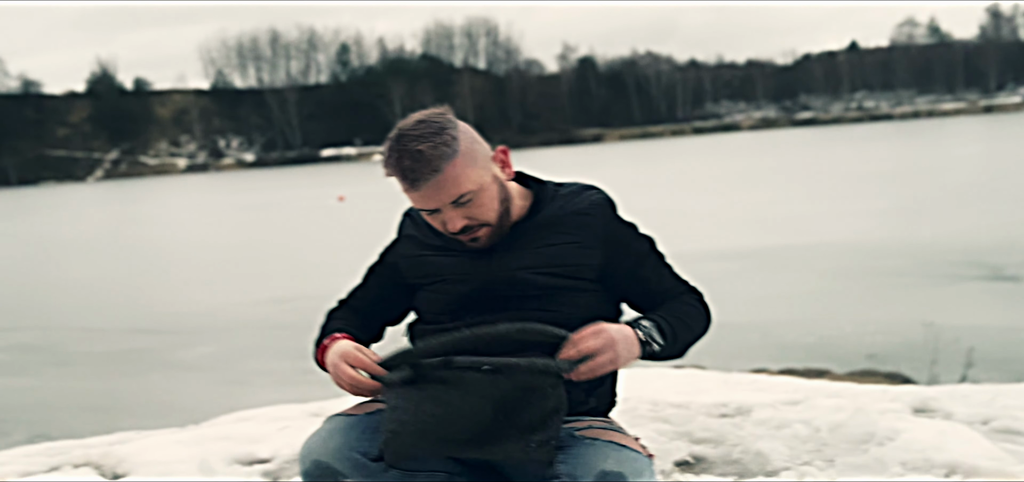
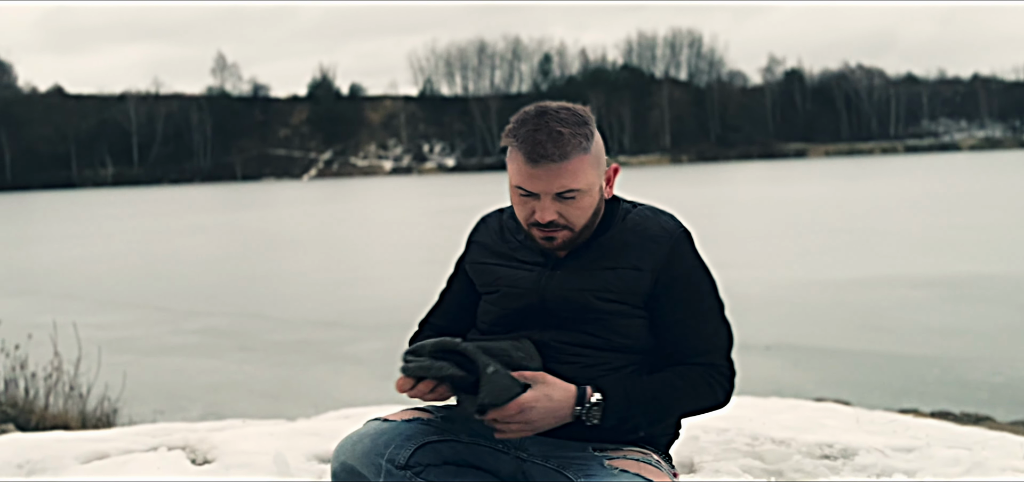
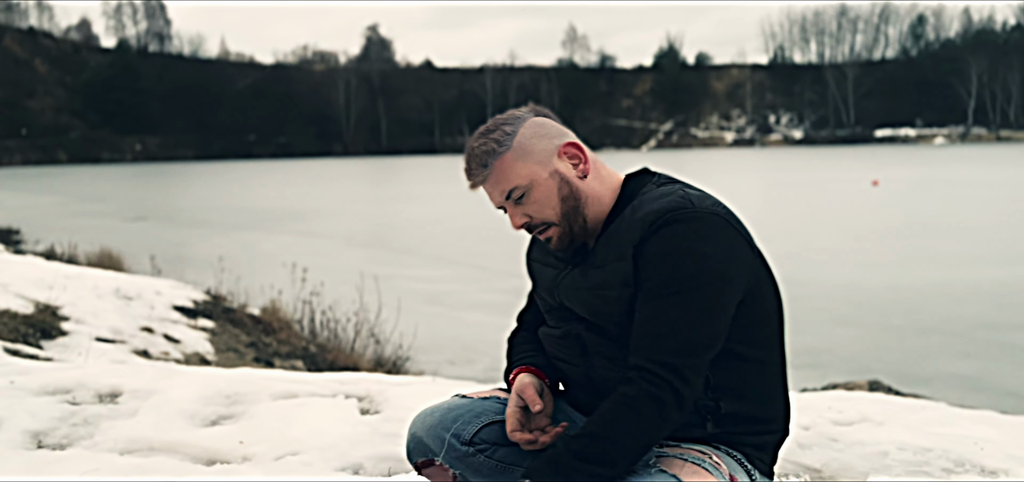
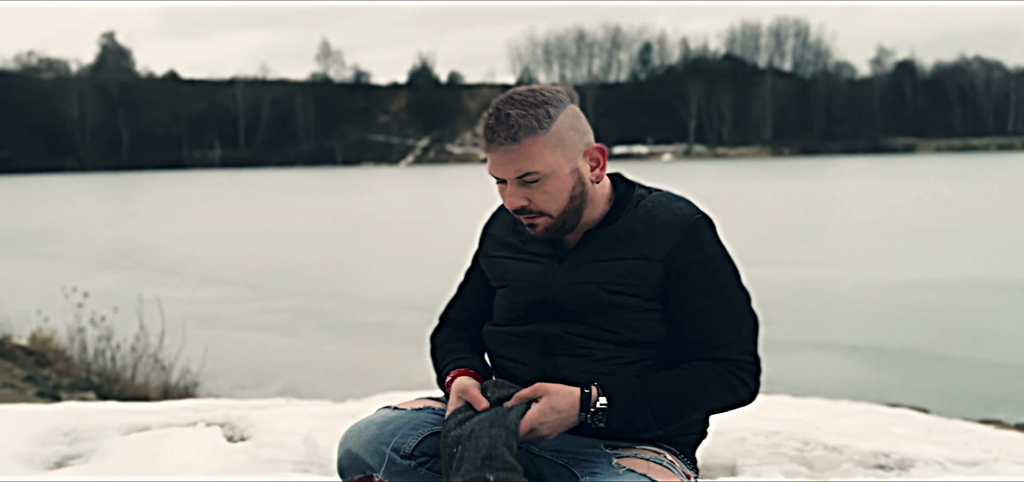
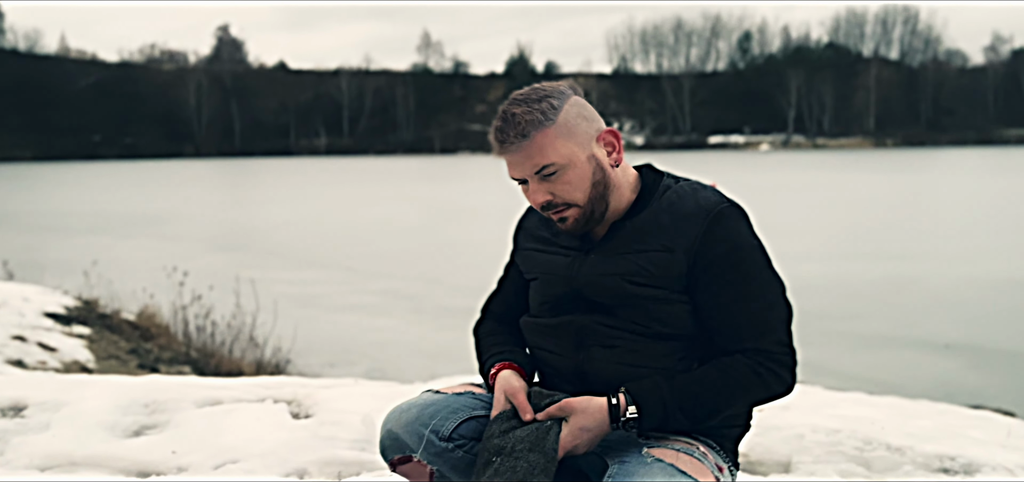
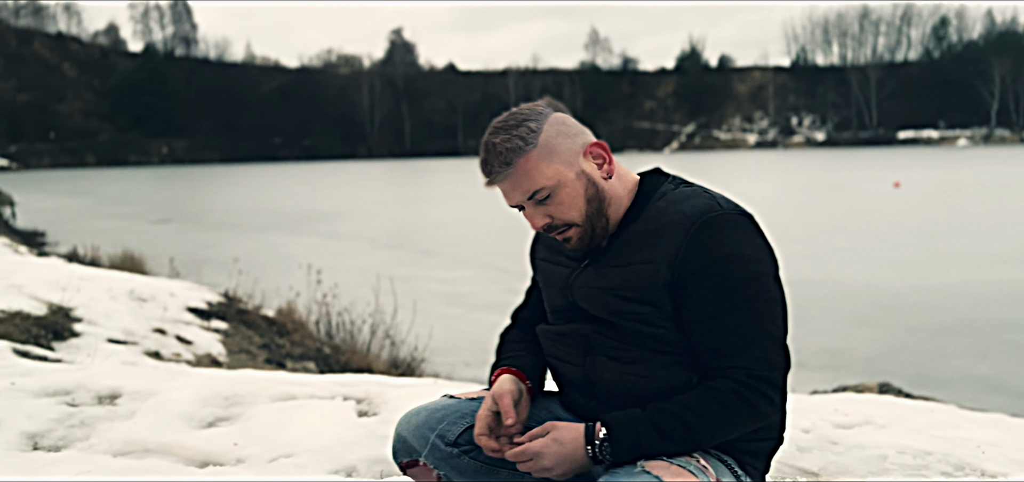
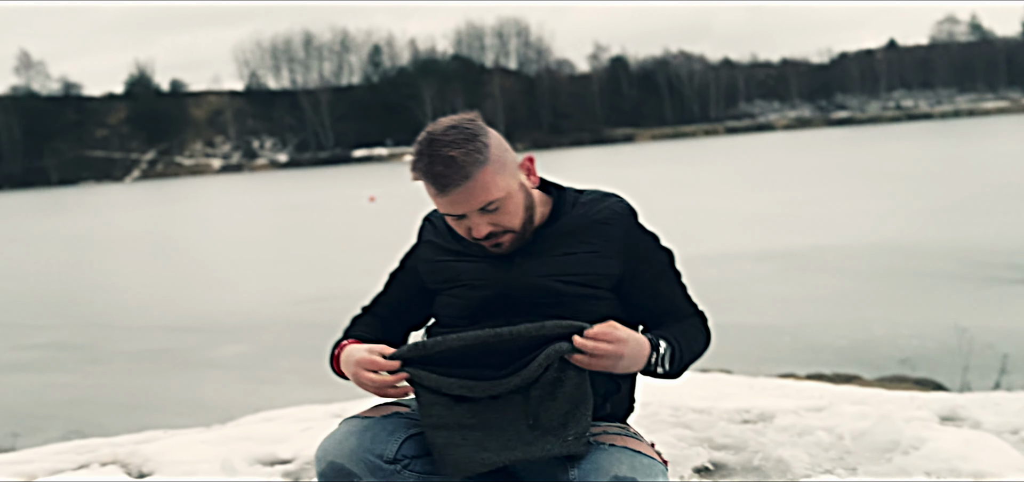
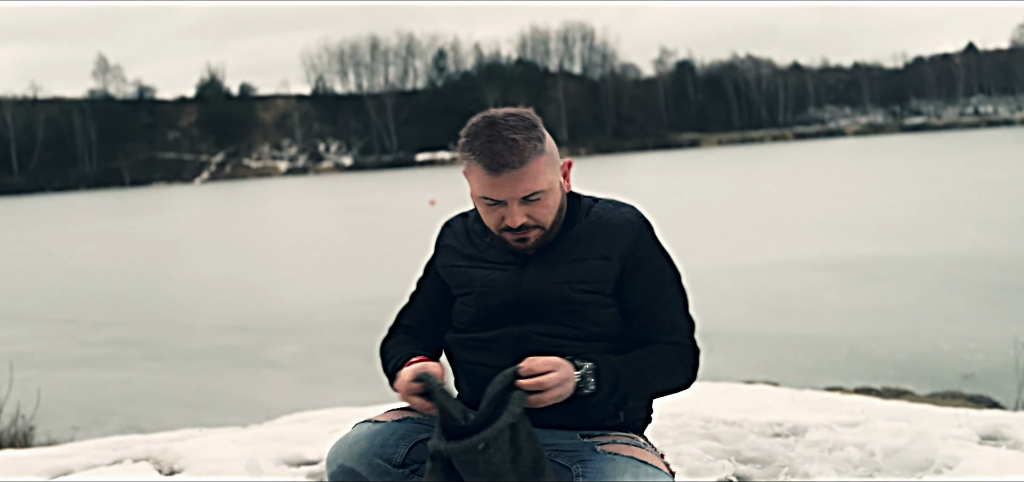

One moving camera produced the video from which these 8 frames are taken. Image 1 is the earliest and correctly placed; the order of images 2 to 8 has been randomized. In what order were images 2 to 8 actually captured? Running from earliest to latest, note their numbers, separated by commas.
7, 8, 2, 4, 5, 3, 6
